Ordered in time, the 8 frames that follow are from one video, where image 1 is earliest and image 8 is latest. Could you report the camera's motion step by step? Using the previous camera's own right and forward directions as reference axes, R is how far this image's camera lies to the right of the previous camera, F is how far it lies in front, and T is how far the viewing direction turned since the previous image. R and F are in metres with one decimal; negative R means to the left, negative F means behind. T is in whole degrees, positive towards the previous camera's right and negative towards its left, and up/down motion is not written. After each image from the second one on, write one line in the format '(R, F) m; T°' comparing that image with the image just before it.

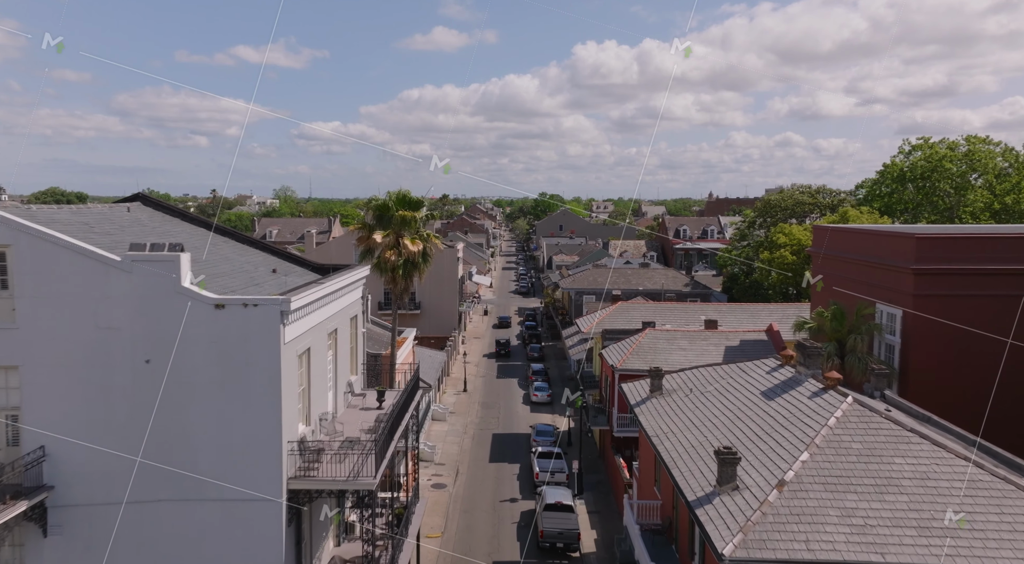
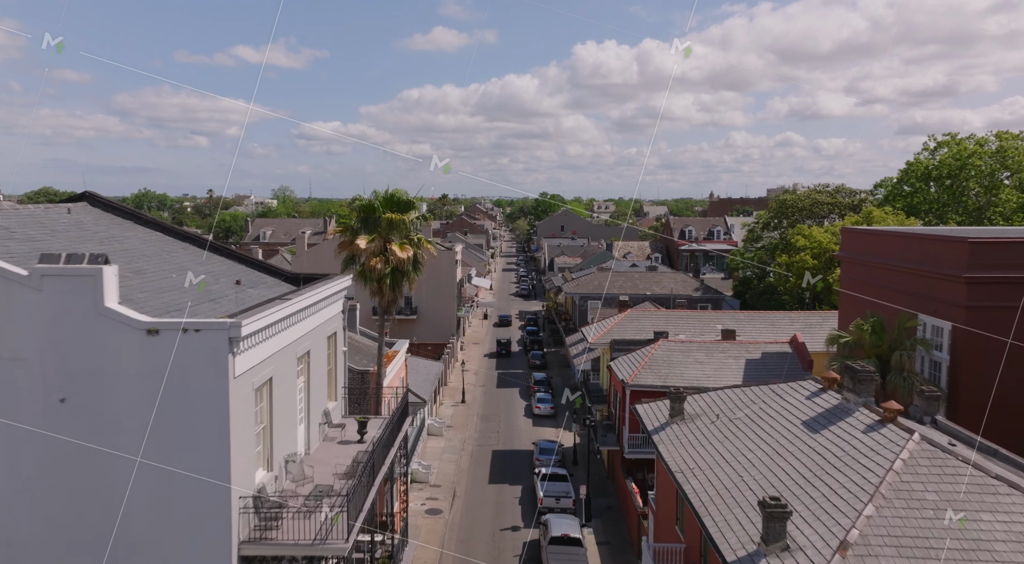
(0.0, +2.2) m; 0°
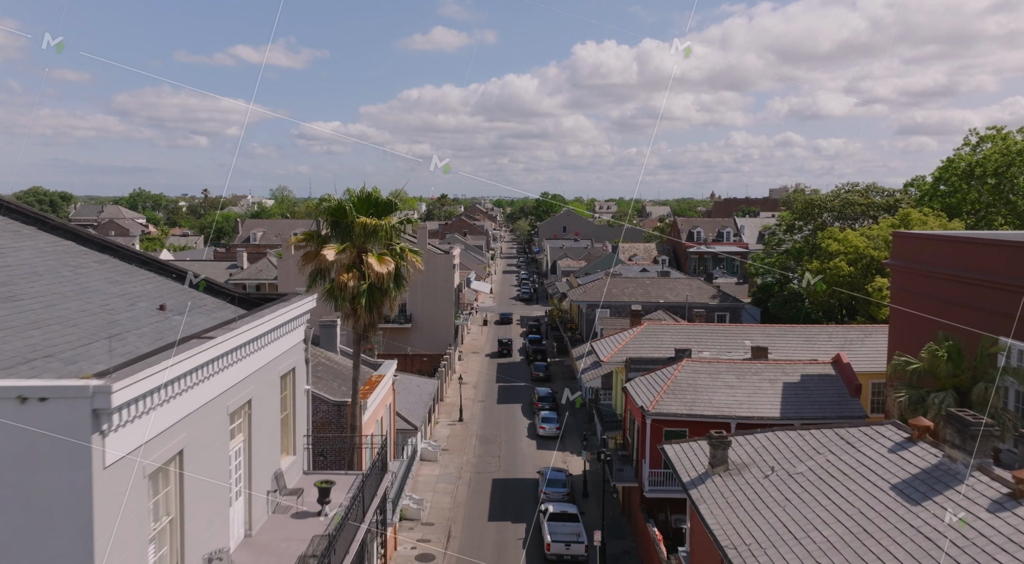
(-0.1, +3.2) m; 0°
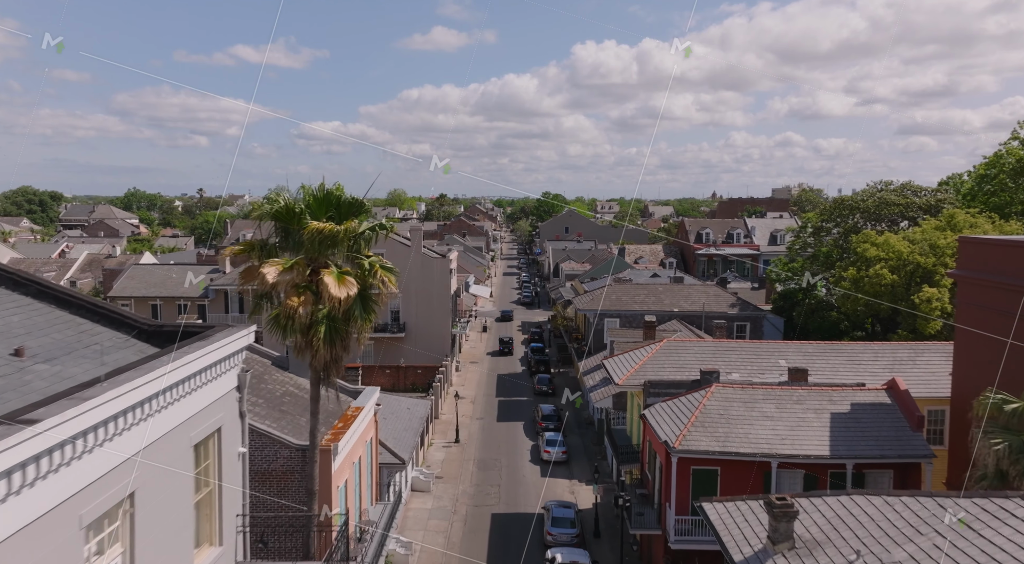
(0.0, +3.2) m; 0°
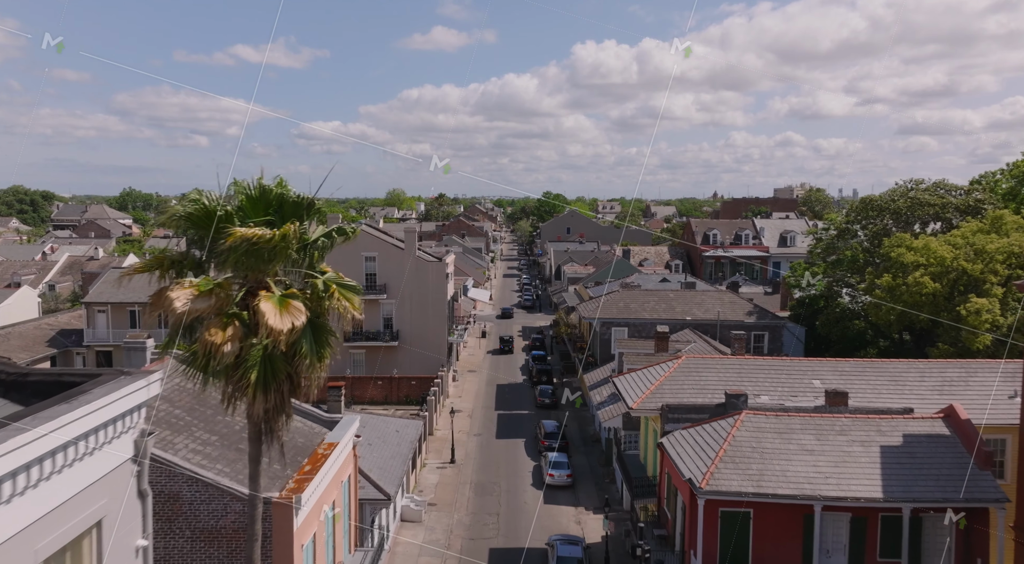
(0.0, +2.5) m; 0°
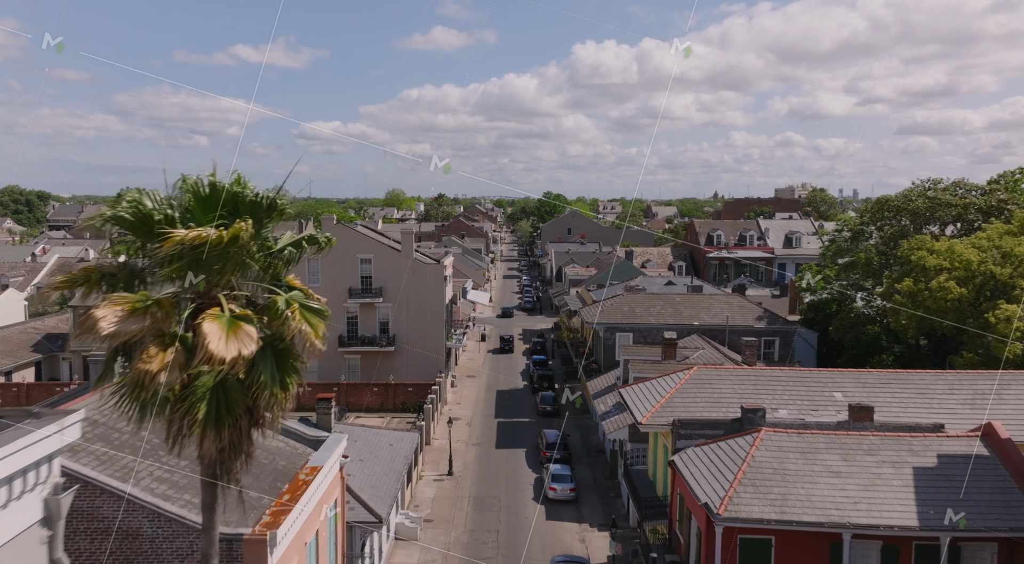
(0.0, +1.3) m; 0°
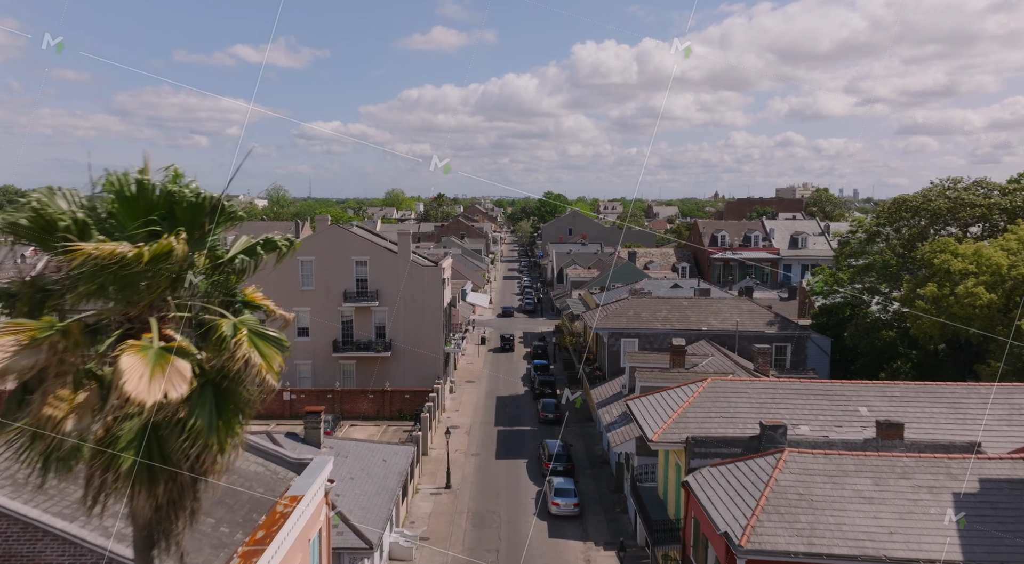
(0.0, +1.3) m; 0°
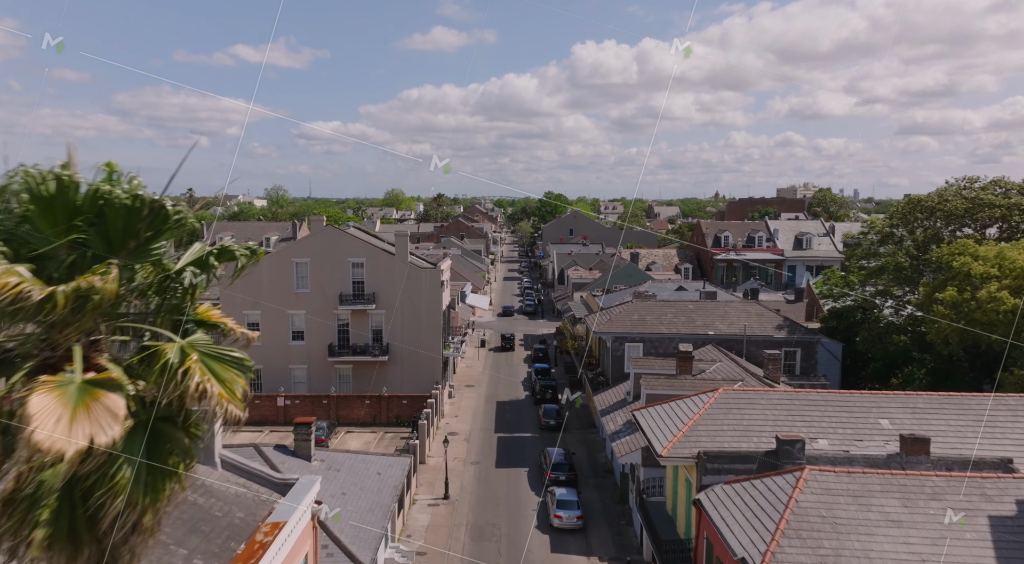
(0.0, +1.0) m; 0°
